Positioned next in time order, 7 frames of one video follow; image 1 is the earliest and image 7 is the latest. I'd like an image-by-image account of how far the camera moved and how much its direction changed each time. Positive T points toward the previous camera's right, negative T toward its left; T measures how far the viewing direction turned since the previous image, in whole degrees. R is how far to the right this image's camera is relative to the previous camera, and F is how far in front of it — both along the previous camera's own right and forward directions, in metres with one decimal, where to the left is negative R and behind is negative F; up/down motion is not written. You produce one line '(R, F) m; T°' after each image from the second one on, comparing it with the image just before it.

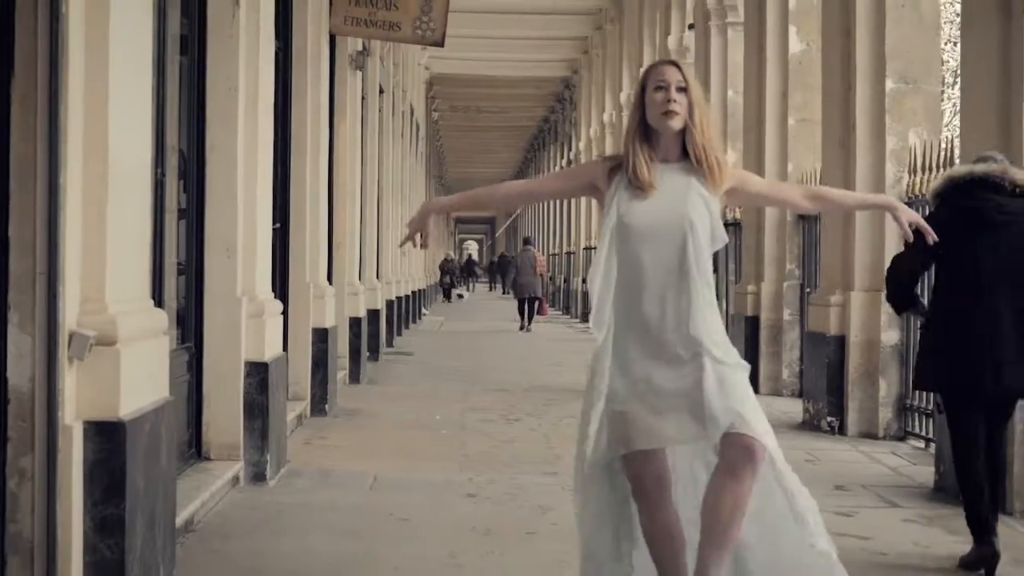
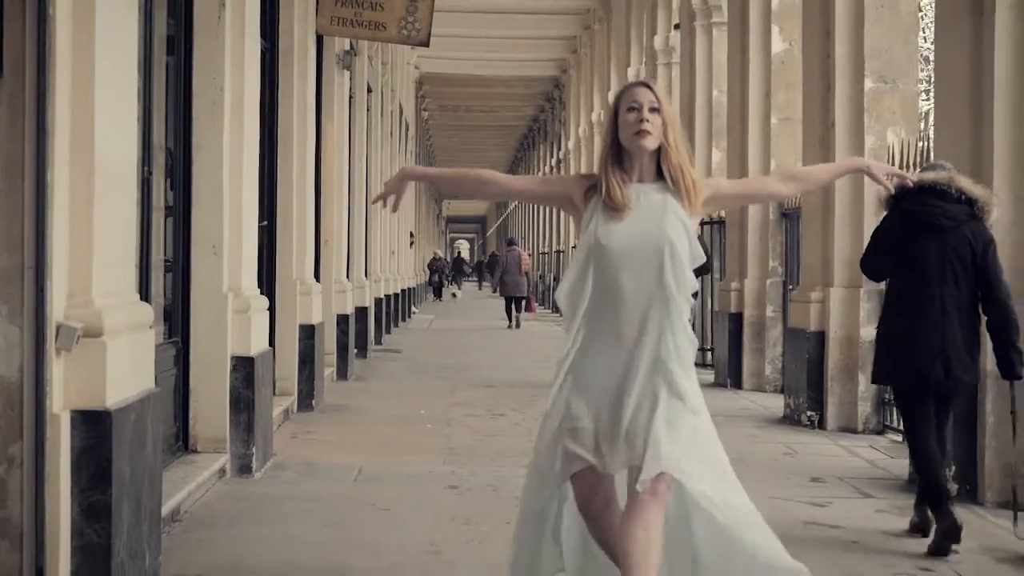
(0.0, -0.1) m; 0°
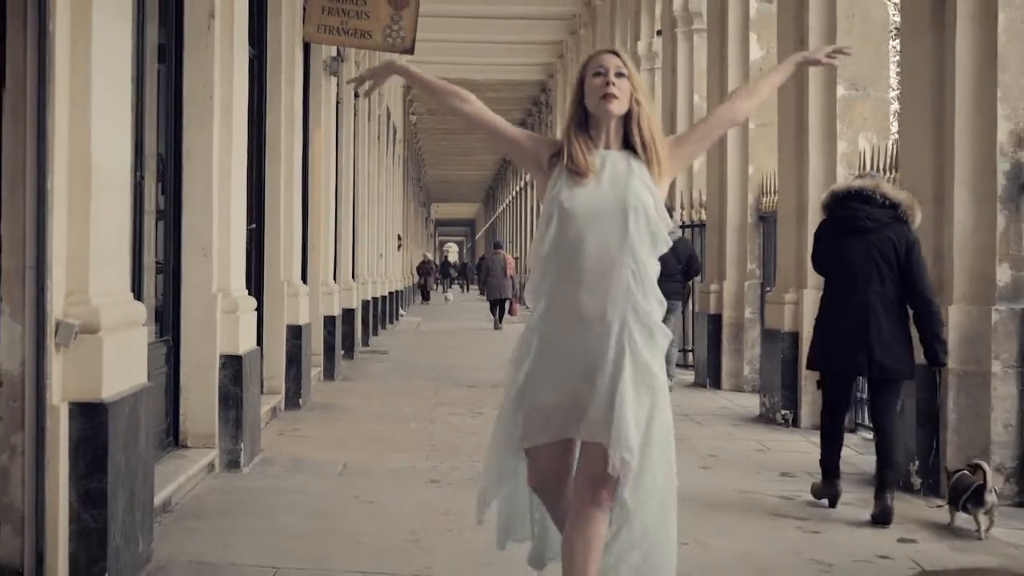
(0.0, -0.2) m; 0°
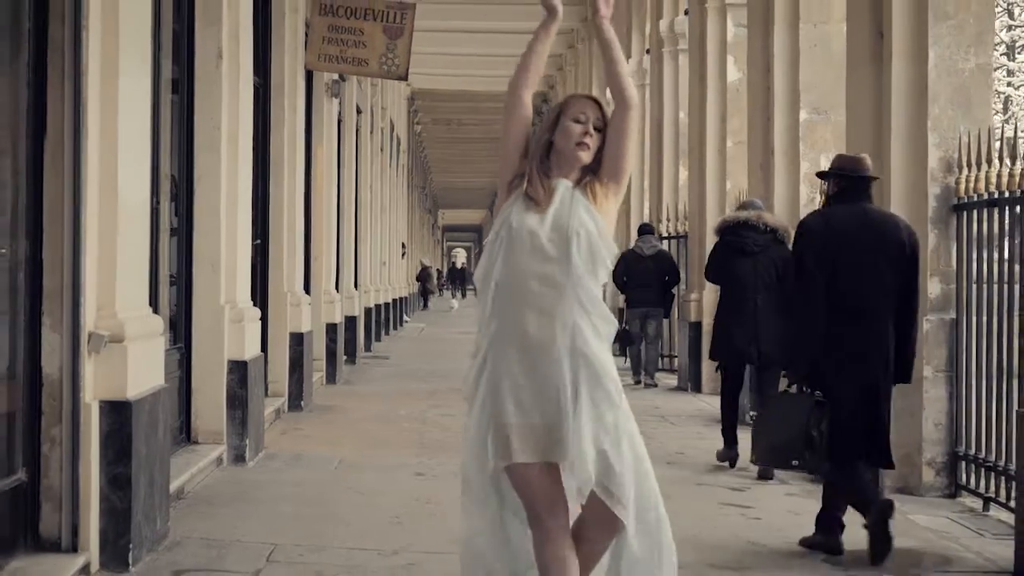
(+0.1, -0.7) m; 0°
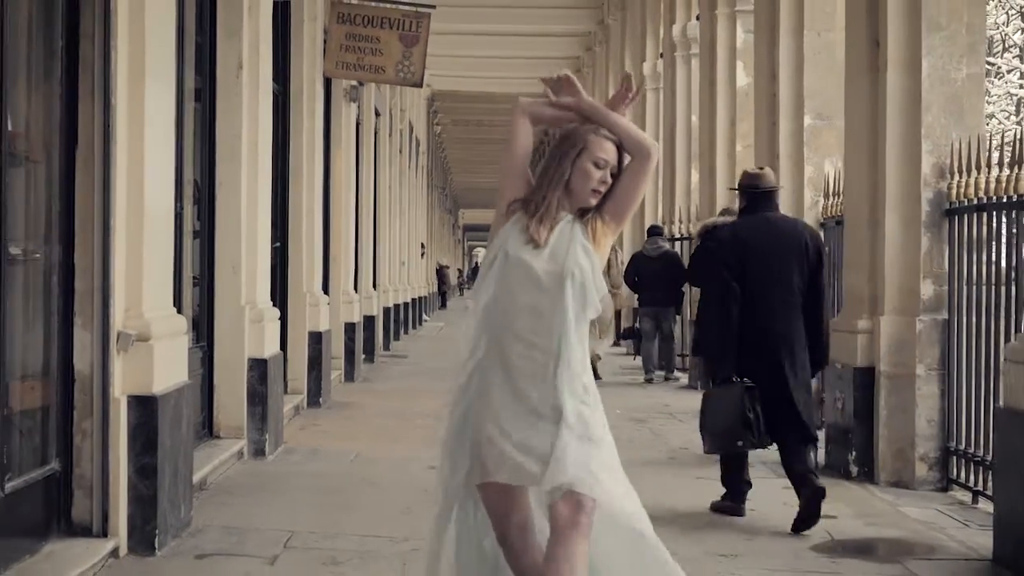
(+0.1, -0.3) m; -1°
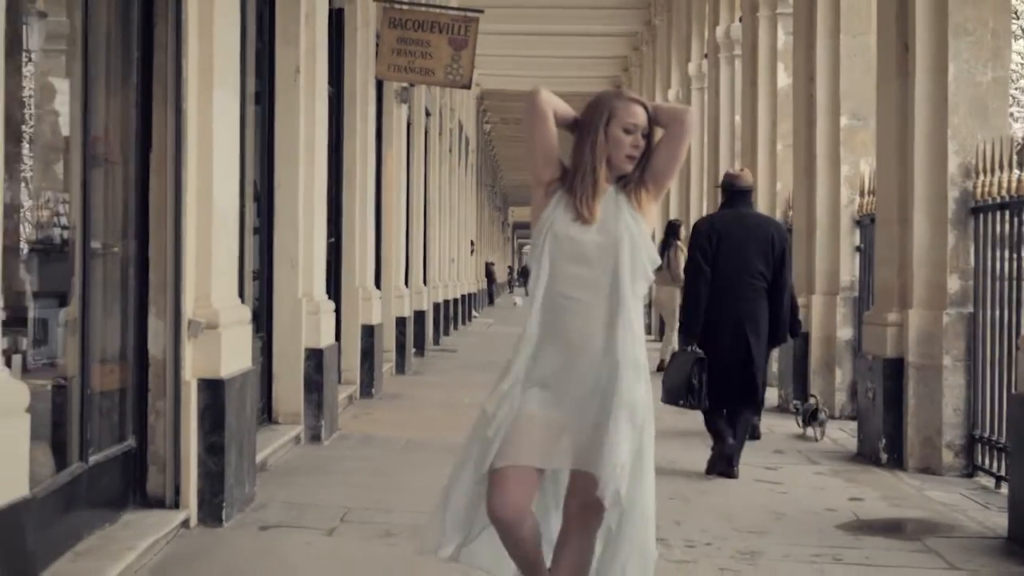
(0.0, -0.4) m; -2°
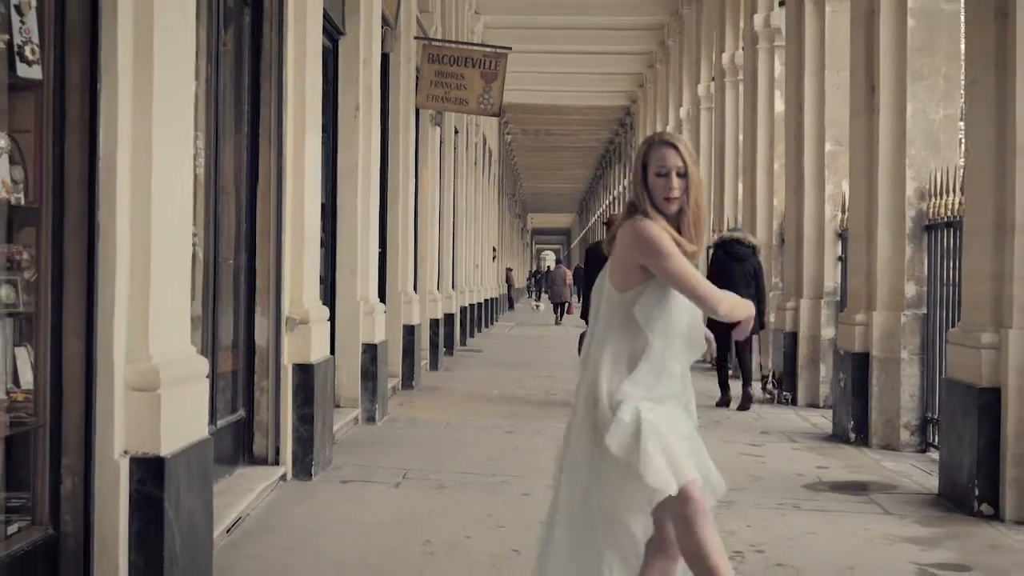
(0.0, -1.5) m; -1°
